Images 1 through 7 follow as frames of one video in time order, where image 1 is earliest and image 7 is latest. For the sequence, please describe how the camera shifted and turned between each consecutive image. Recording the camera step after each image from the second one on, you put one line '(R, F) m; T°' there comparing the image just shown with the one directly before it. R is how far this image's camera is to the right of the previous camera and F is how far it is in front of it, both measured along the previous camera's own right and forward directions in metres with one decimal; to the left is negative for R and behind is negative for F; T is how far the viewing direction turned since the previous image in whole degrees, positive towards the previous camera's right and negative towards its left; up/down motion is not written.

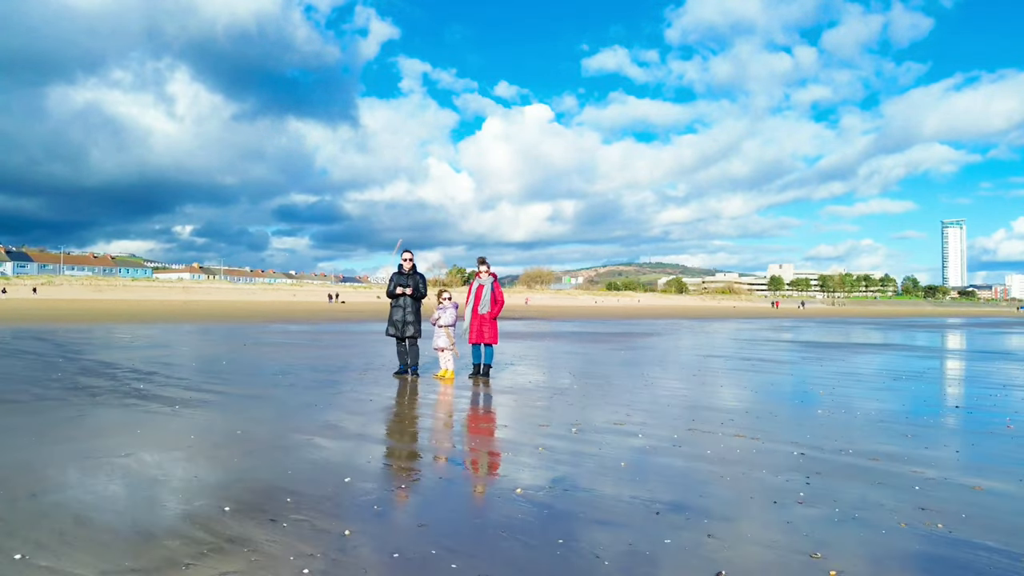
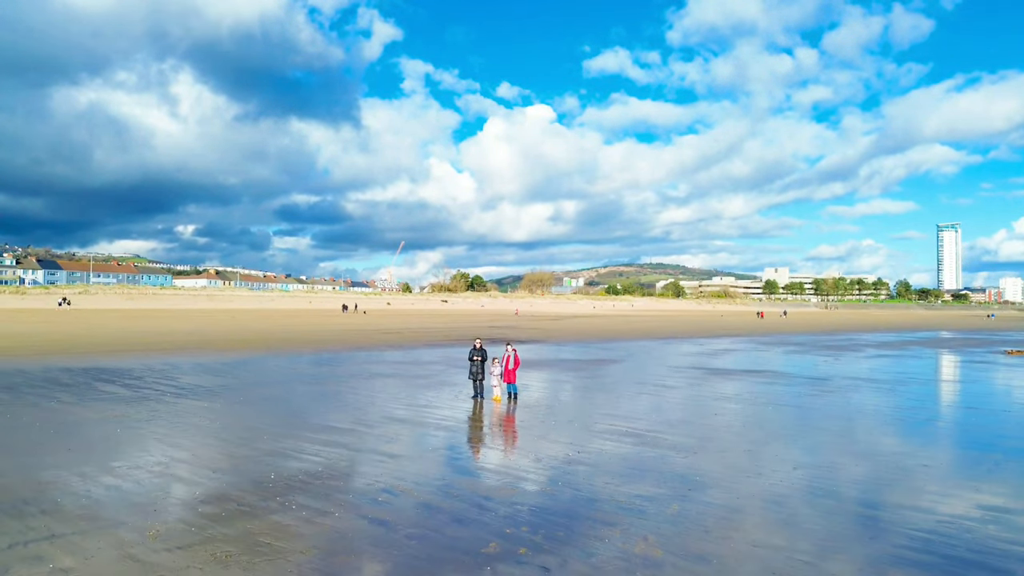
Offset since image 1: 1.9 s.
(-0.1, -2.2) m; 0°
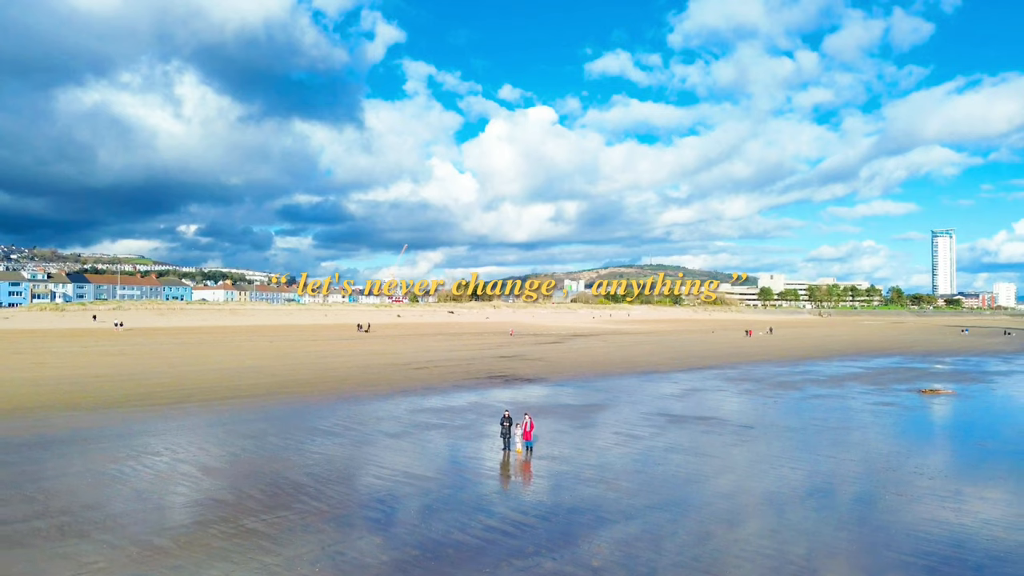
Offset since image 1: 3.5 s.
(-0.1, -2.4) m; 0°
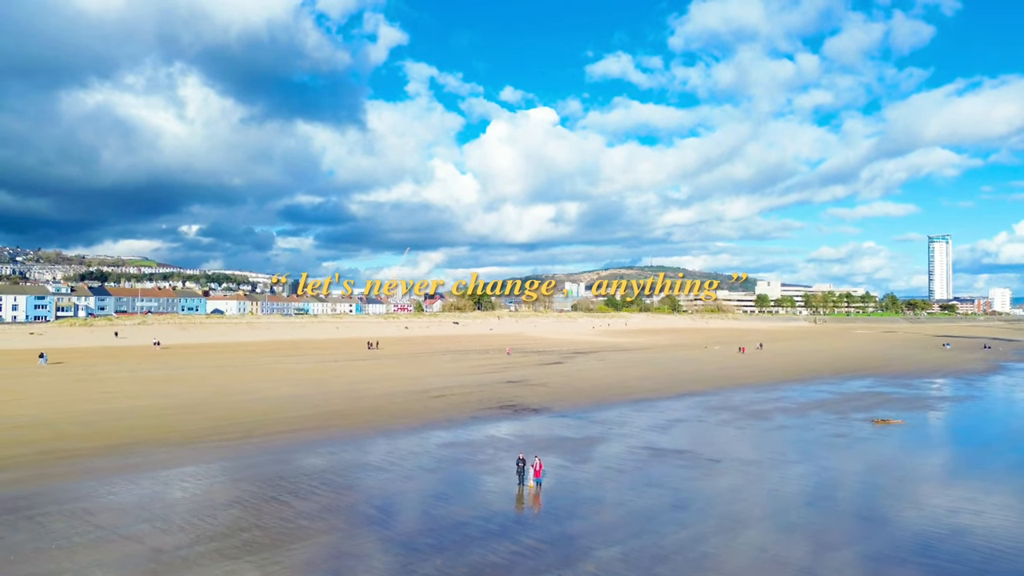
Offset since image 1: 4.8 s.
(-0.2, -1.9) m; 0°
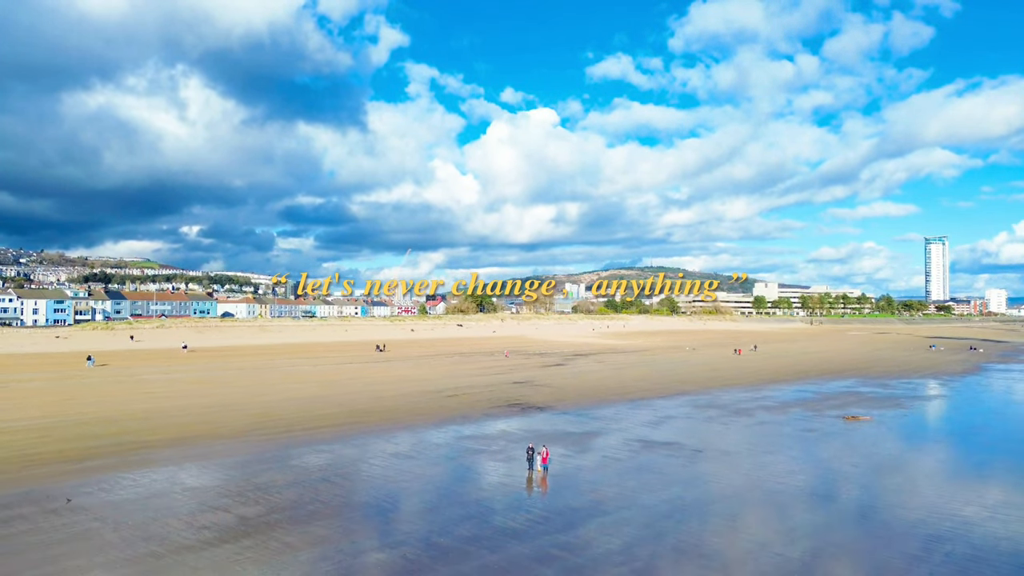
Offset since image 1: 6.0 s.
(-0.1, -1.5) m; 0°
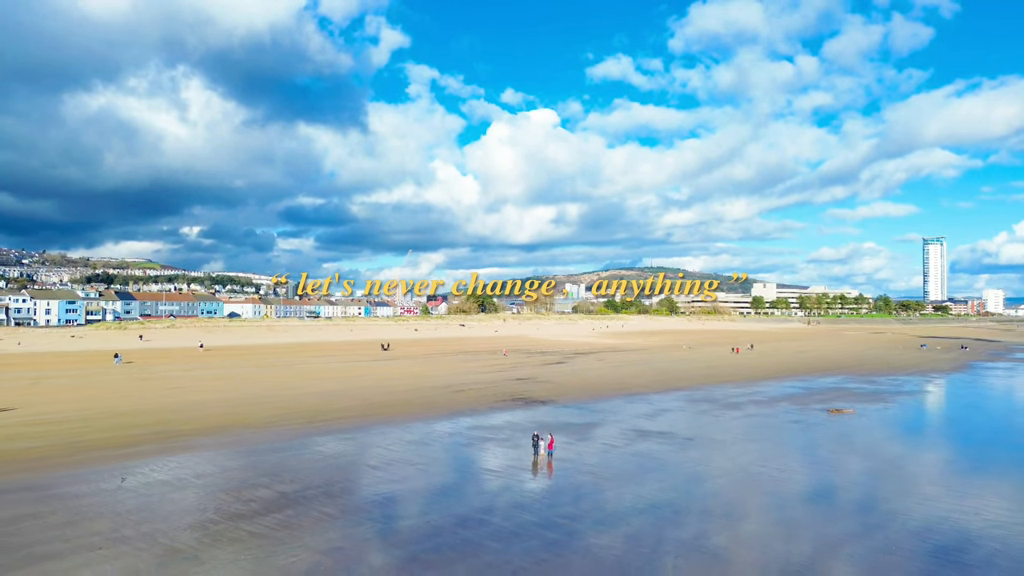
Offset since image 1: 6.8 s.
(-0.1, -1.0) m; 0°
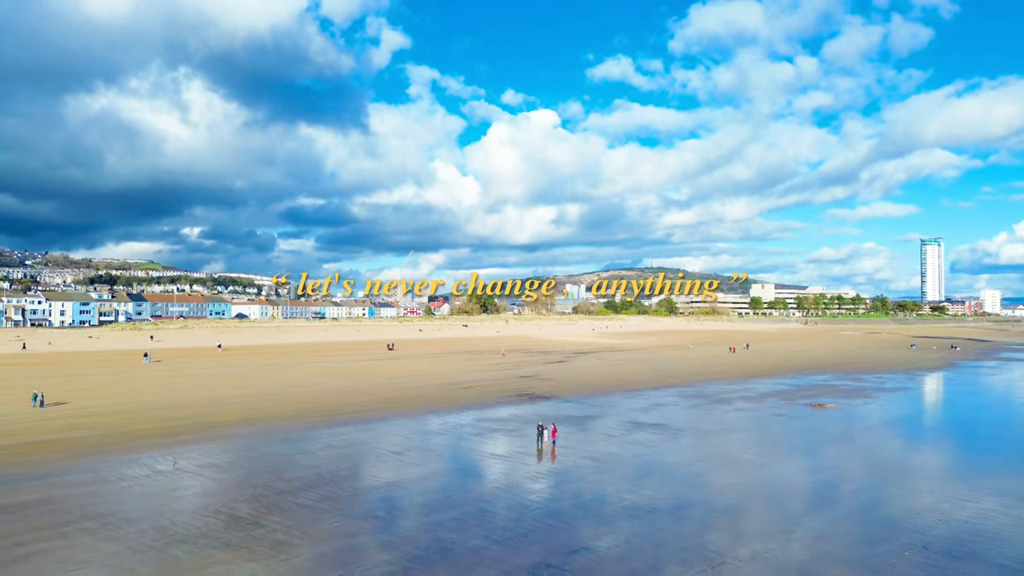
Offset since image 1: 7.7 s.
(-0.1, -1.2) m; 0°
